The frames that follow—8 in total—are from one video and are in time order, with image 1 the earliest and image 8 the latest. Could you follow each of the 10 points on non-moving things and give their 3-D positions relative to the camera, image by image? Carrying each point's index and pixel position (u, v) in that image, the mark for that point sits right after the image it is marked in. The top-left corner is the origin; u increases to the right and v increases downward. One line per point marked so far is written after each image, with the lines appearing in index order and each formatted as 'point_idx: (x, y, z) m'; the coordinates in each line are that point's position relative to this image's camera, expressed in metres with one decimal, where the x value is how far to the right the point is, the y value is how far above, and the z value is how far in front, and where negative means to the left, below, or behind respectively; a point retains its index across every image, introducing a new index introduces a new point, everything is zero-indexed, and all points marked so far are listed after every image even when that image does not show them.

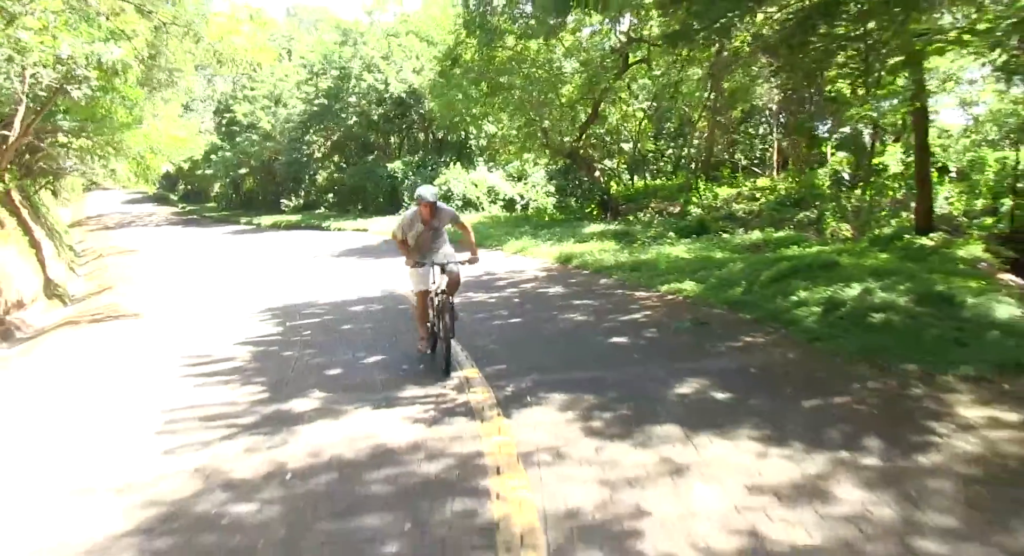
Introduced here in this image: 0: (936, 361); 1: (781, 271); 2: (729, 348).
0: (+3.9, -0.7, +6.1) m
1: (+4.0, +0.2, +9.9) m
2: (+2.3, -0.7, +7.0) m
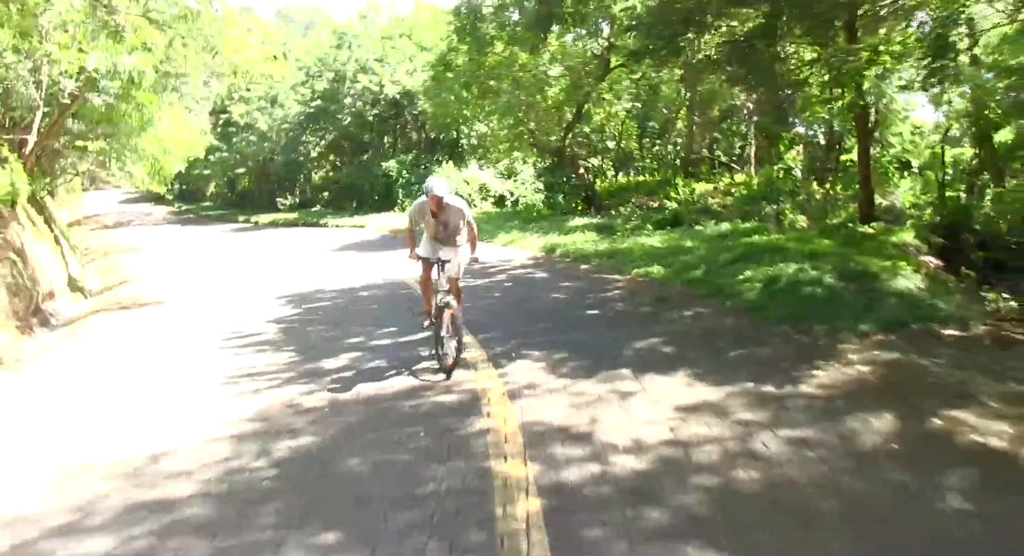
0: (+3.8, -0.5, +7.6) m
1: (+3.8, +0.4, +11.3) m
2: (+2.1, -0.5, +8.4) m
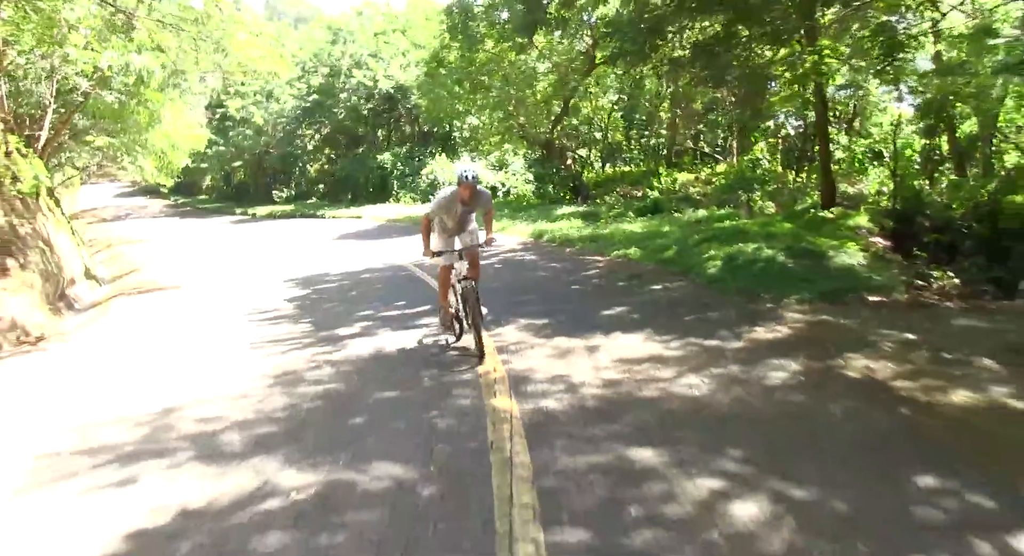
0: (+3.6, -0.2, +8.8) m
1: (+3.6, +0.8, +12.5) m
2: (+2.0, -0.2, +9.6) m
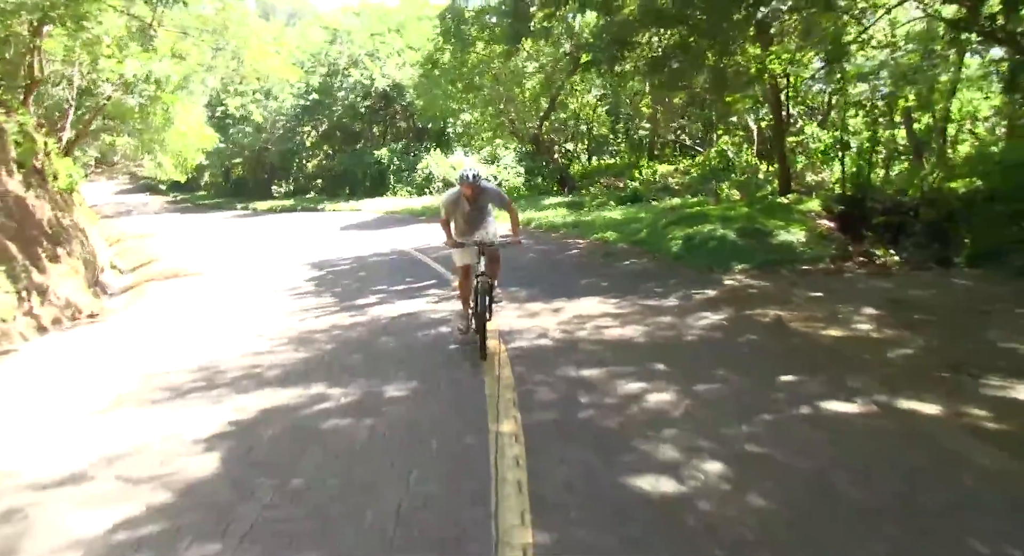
0: (+3.5, +0.2, +10.4) m
1: (+3.4, +1.2, +14.1) m
2: (+1.8, +0.2, +11.3) m
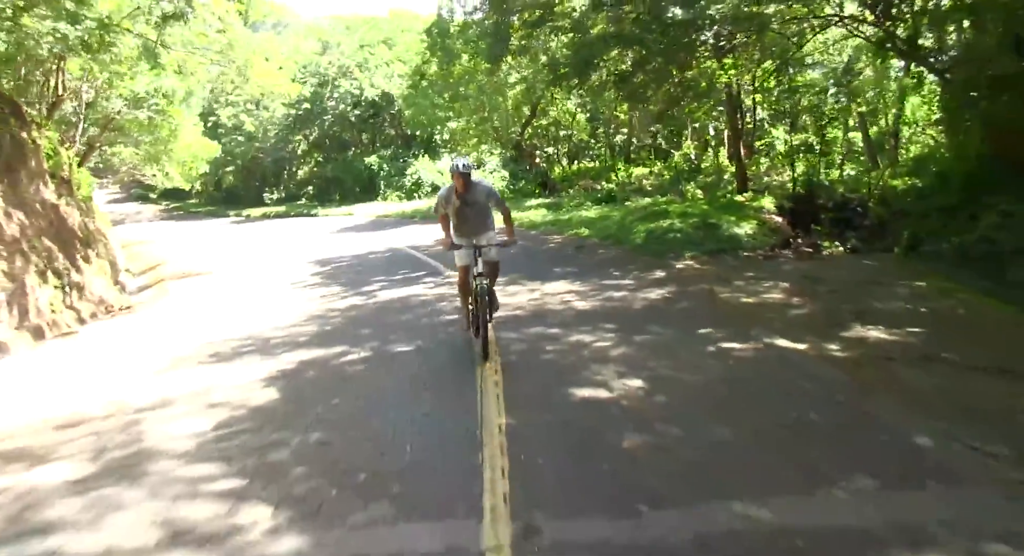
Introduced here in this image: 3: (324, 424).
0: (+3.1, +0.5, +12.1) m
1: (+3.0, +1.5, +15.9) m
2: (+1.5, +0.4, +12.9) m
3: (-1.5, -1.2, +5.4) m
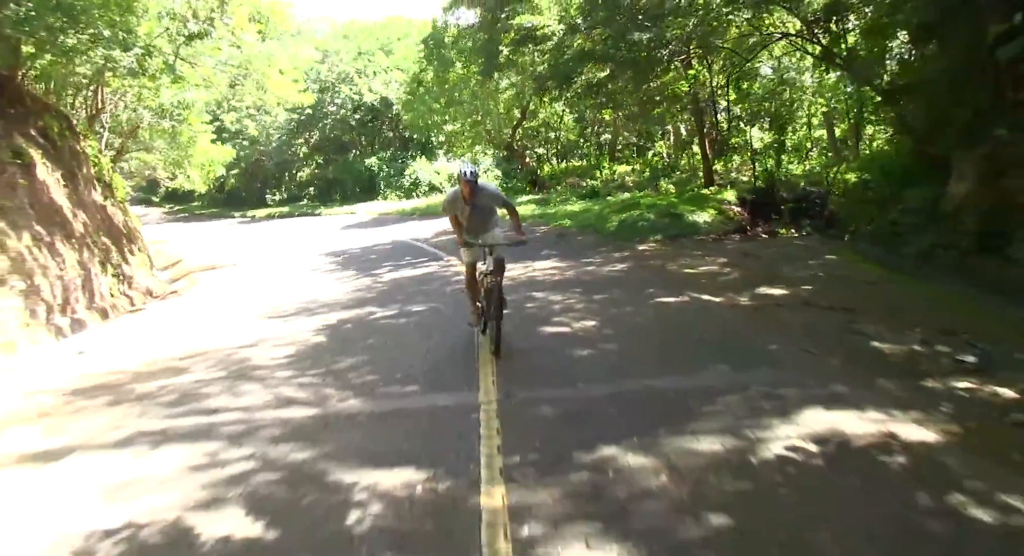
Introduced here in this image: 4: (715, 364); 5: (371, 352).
0: (+3.0, +0.9, +14.2) m
1: (+2.8, +1.9, +18.0) m
2: (+1.3, +0.8, +15.1) m
3: (-1.6, -0.8, +7.5) m
4: (+1.8, -0.8, +6.0) m
5: (-1.6, -0.8, +7.5) m
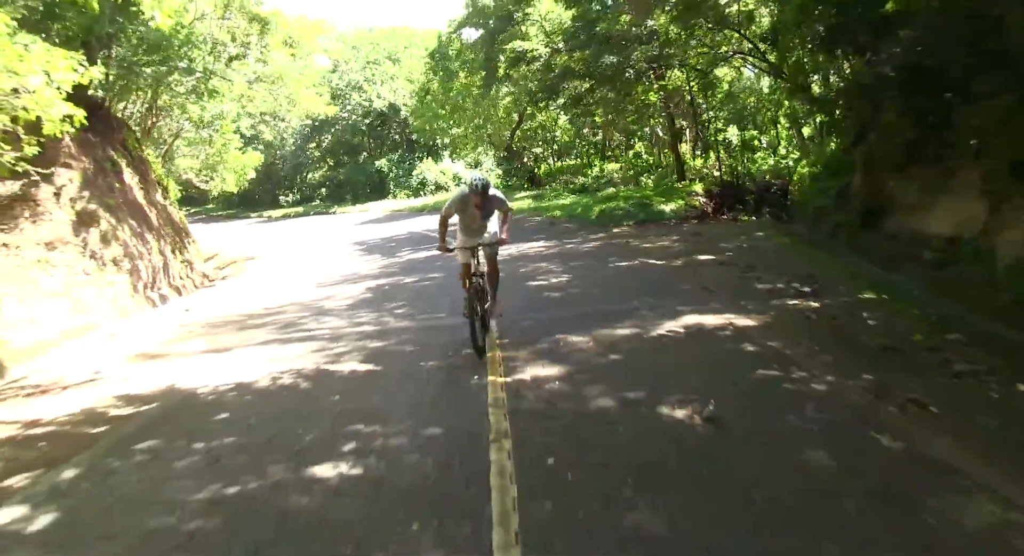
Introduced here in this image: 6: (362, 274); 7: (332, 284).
0: (+2.9, +1.4, +17.2) m
1: (+2.7, +2.4, +20.9) m
2: (+1.3, +1.3, +18.0) m
3: (-1.7, -0.4, +10.4) m
4: (+1.8, -0.3, +9.0) m
5: (-1.6, -0.4, +10.4) m
6: (-3.2, 0.0, +13.8) m
7: (-3.5, -0.2, +13.0) m
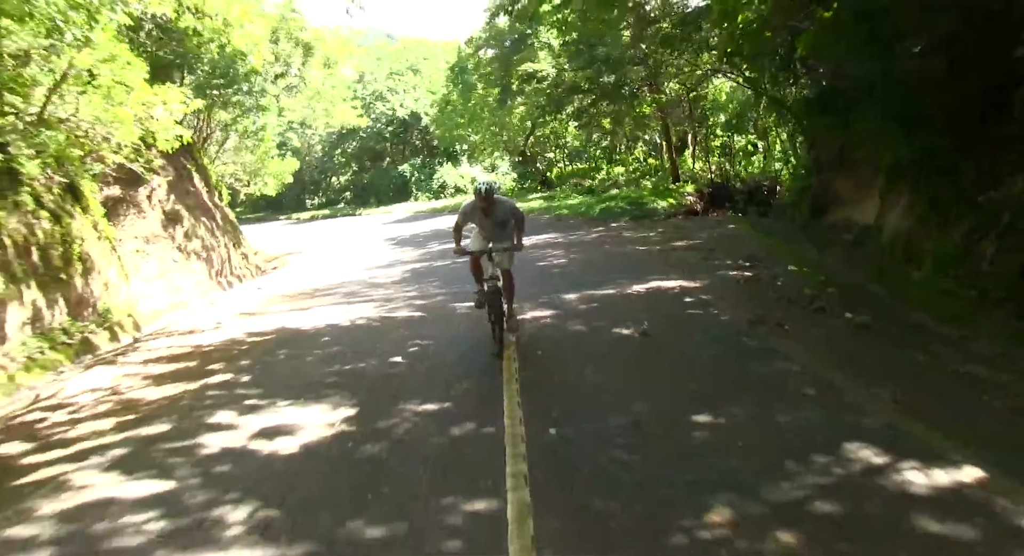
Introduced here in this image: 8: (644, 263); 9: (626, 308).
0: (+3.3, +1.8, +19.8) m
1: (+3.2, +2.7, +23.5) m
2: (+1.6, +1.7, +20.6) m
3: (-1.5, 0.0, +13.1) m
4: (+1.9, +0.1, +11.6) m
5: (-1.4, 0.0, +13.1) m
6: (-2.9, +0.3, +16.5) m
7: (-3.3, +0.2, +15.7) m
8: (+2.5, +0.3, +12.2) m
9: (+1.5, -0.4, +8.7) m
